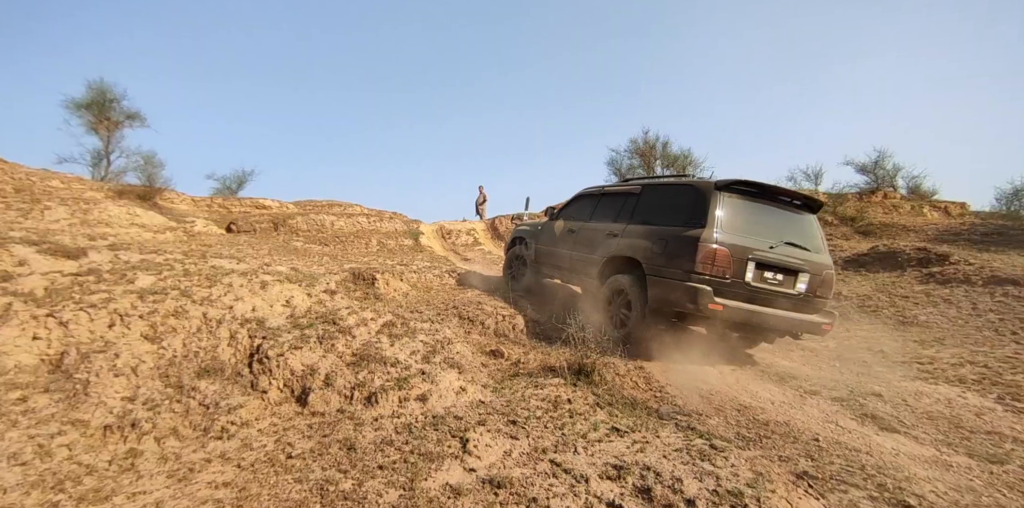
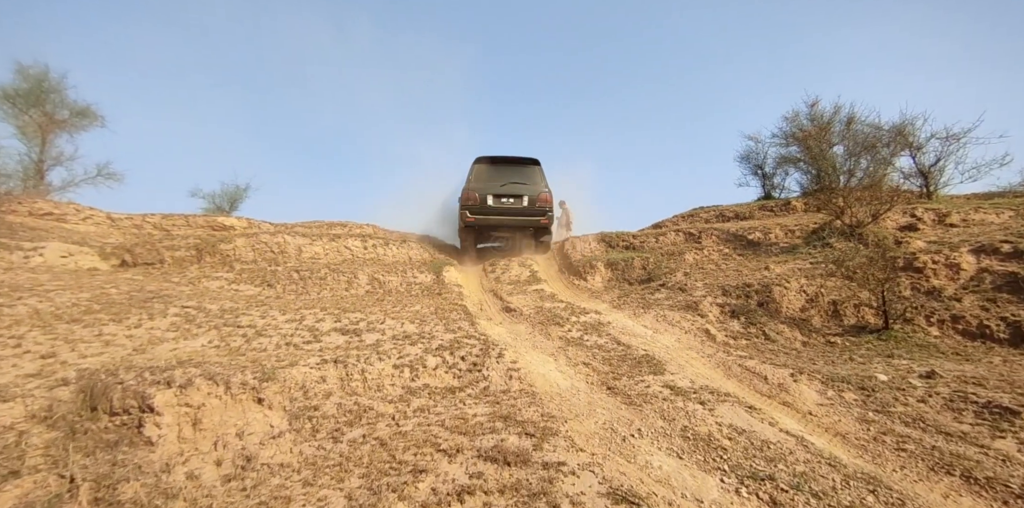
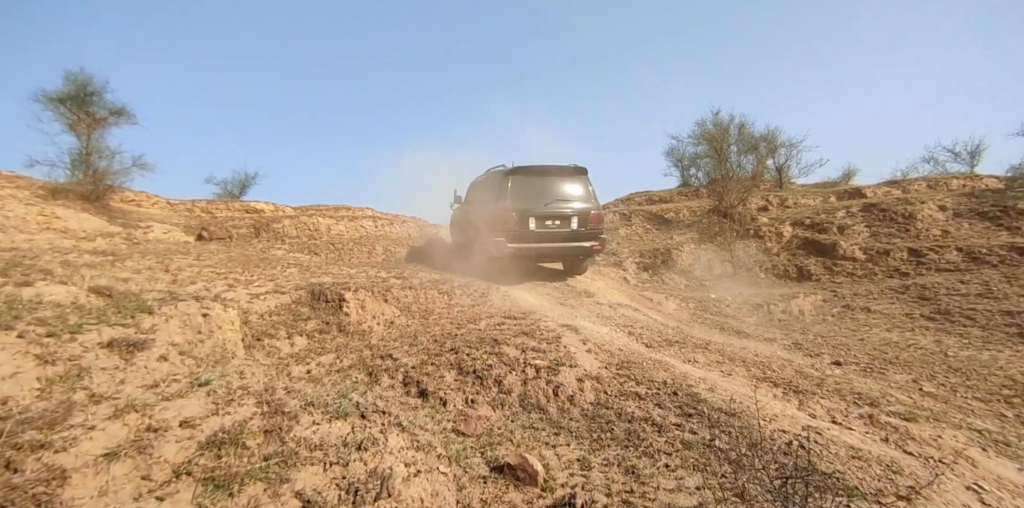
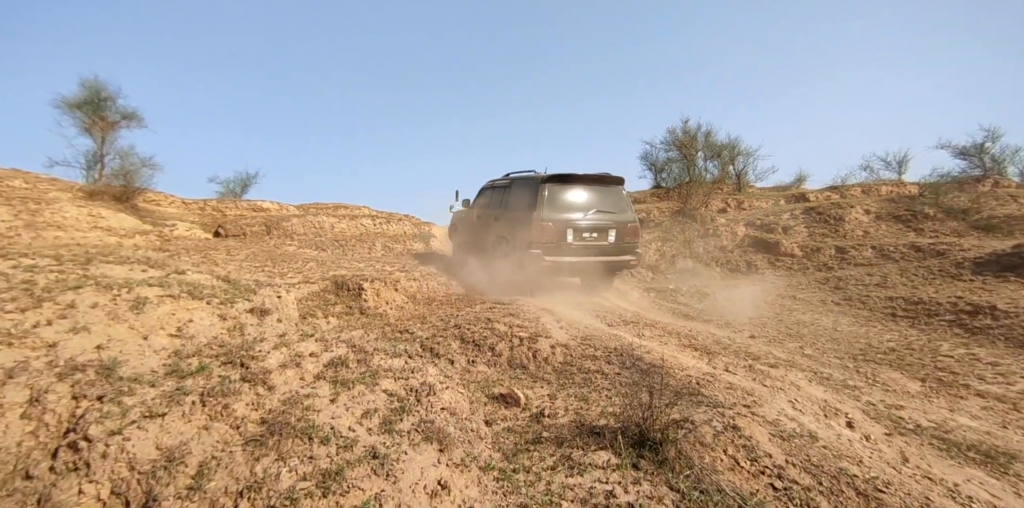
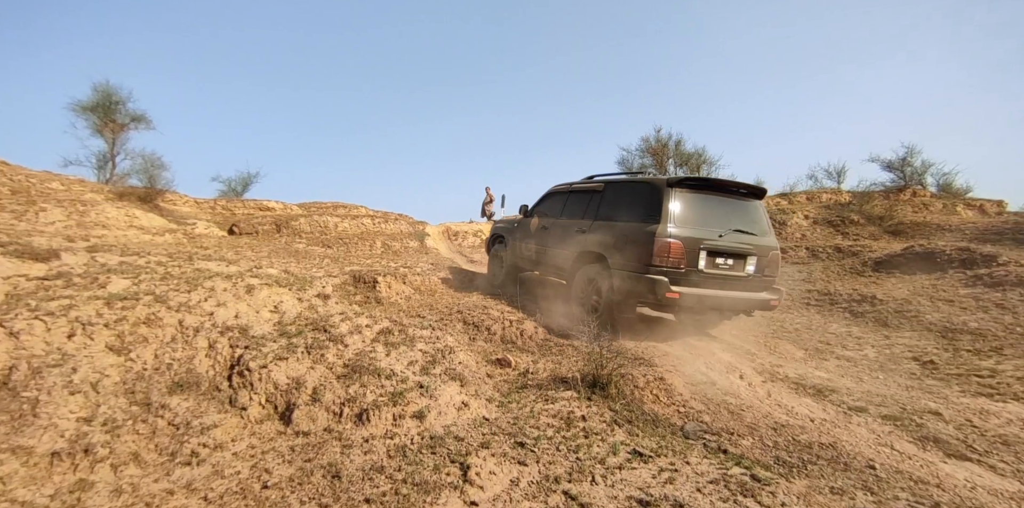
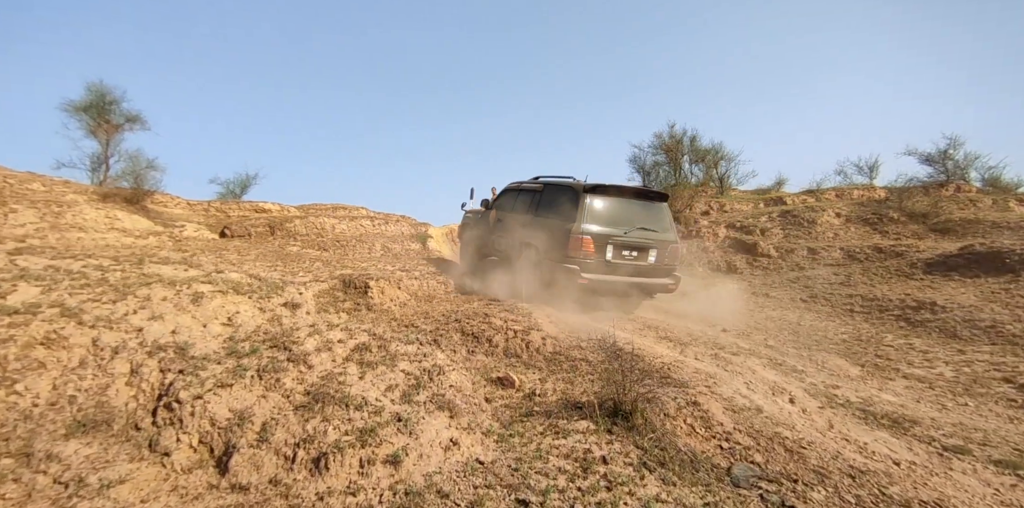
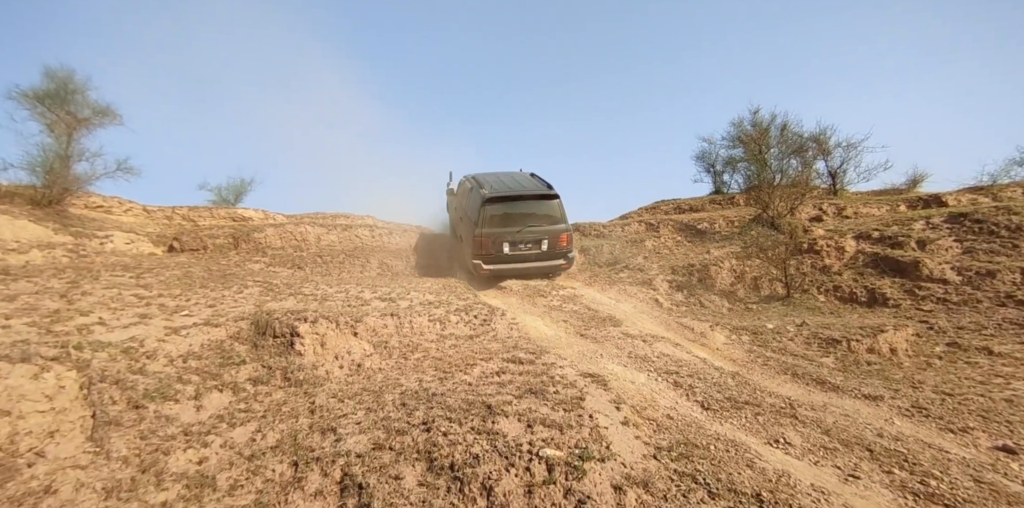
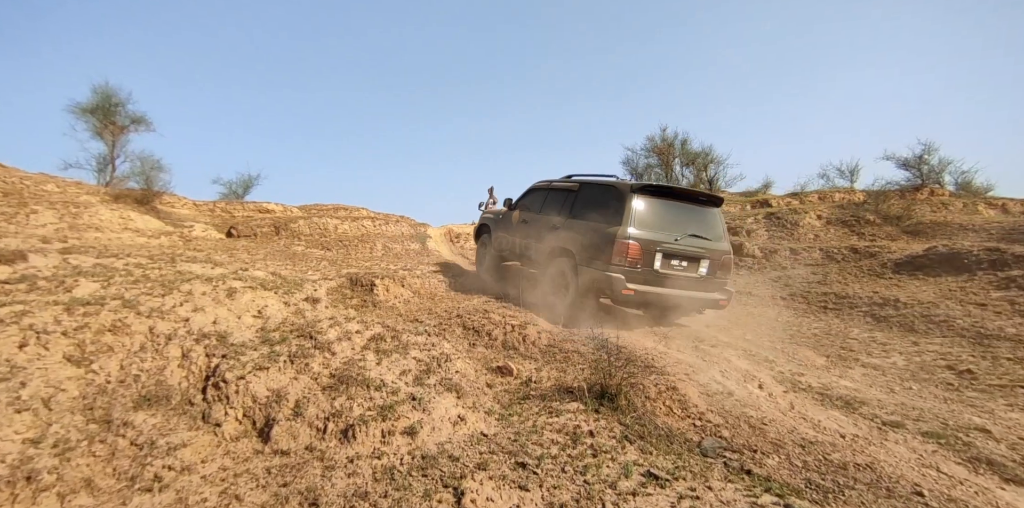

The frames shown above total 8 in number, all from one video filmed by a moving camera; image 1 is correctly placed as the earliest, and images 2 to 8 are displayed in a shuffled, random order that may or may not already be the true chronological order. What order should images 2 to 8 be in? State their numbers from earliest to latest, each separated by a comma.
5, 8, 6, 4, 3, 7, 2
